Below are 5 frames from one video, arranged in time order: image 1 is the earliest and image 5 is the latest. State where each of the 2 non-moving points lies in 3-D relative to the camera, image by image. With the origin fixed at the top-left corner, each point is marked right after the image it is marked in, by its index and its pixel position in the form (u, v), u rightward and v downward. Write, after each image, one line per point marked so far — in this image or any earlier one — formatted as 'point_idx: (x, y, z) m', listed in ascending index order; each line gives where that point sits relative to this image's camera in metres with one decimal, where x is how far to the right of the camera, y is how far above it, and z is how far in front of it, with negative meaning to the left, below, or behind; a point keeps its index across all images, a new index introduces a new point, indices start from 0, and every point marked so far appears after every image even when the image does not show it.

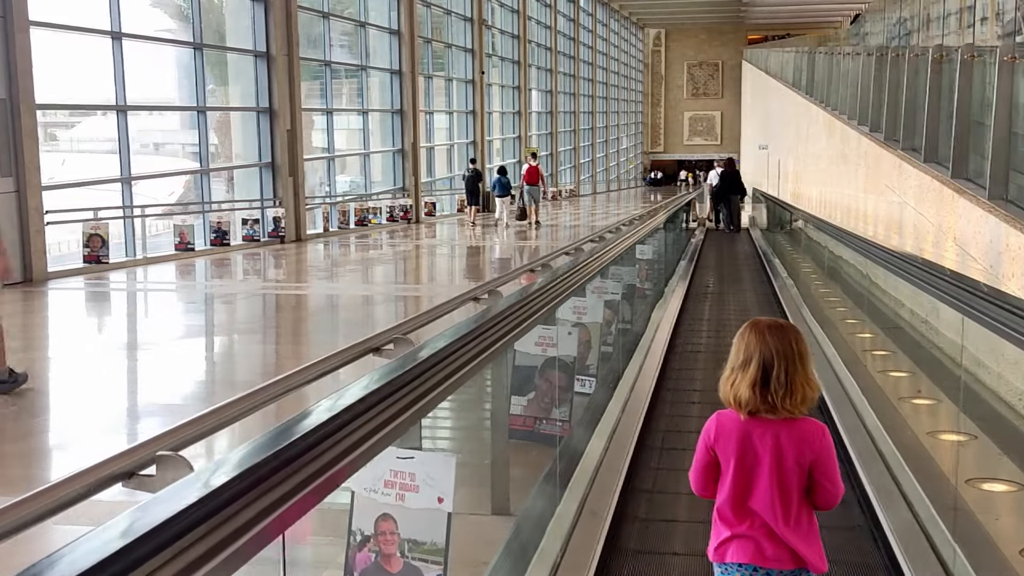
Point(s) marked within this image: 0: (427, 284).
0: (-1.0, +0.1, +13.7) m
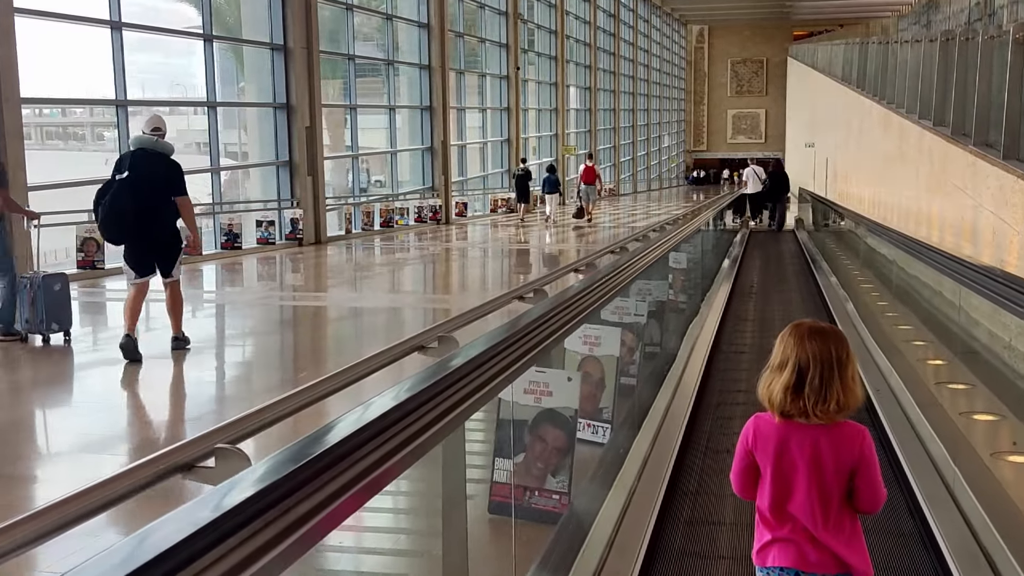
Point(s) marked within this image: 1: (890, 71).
0: (-0.6, 0.0, +13.0) m
1: (+6.0, +3.4, +16.3) m
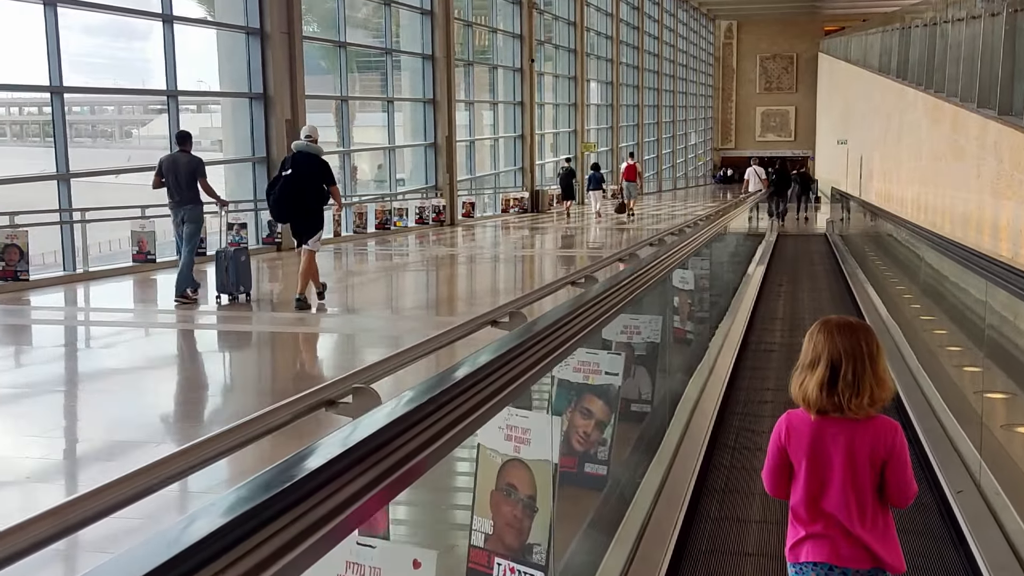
0: (-0.6, -0.1, +11.7) m
1: (+6.1, +3.3, +14.9) m
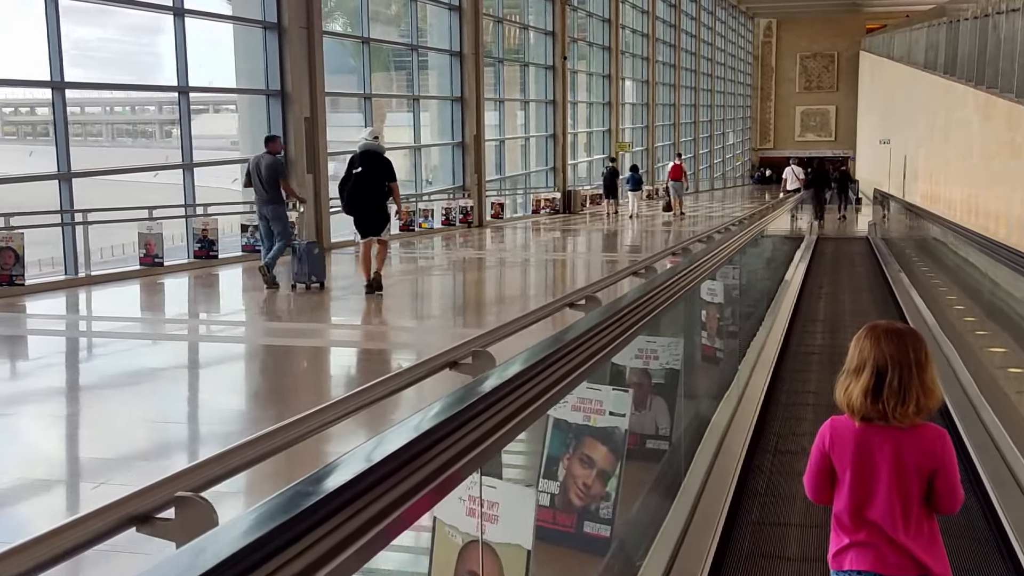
0: (-0.3, -0.2, +11.3) m
1: (+6.5, +3.2, +14.2) m
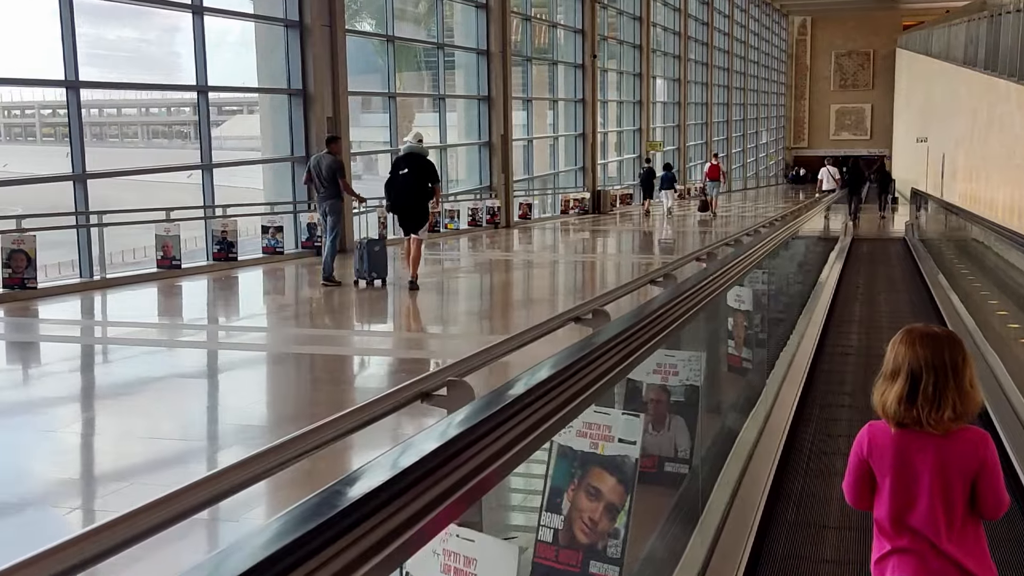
0: (0.0, -0.2, +11.1) m
1: (+6.9, +3.2, +13.8) m
